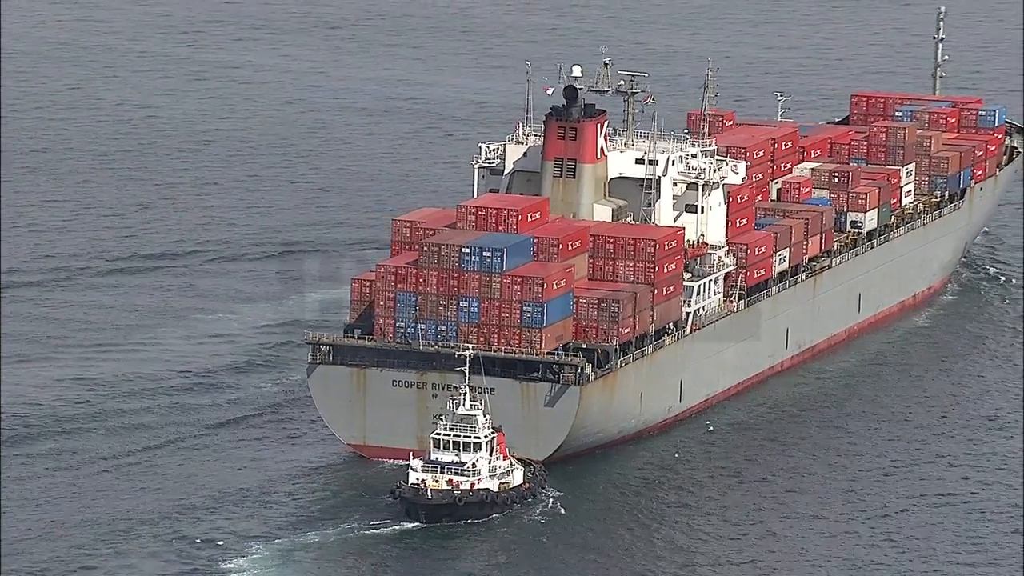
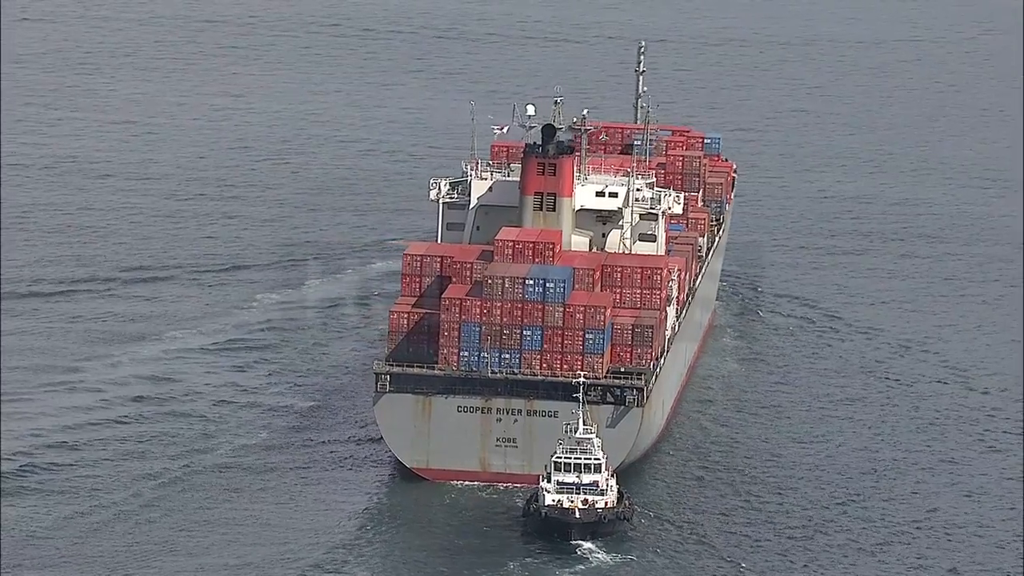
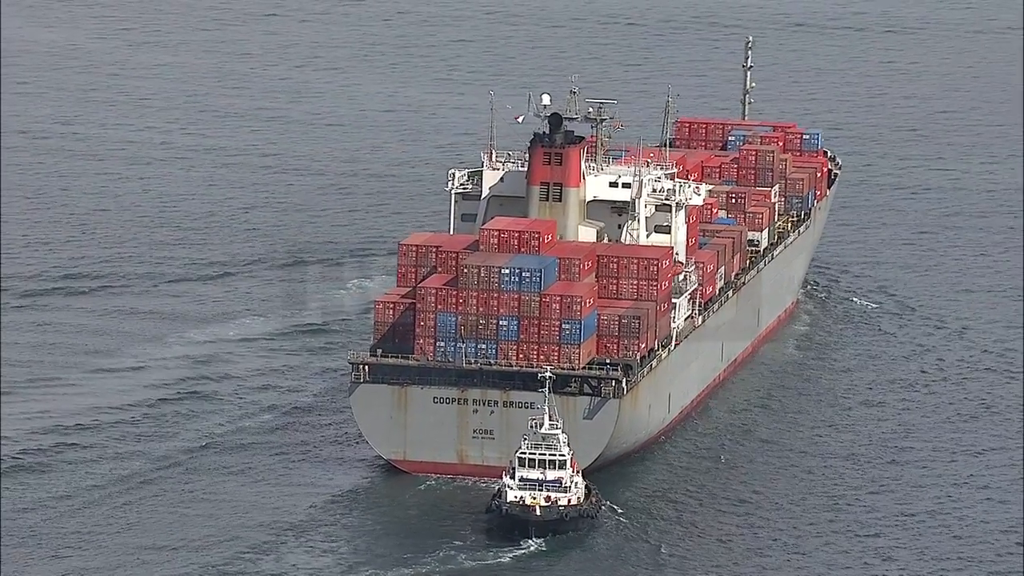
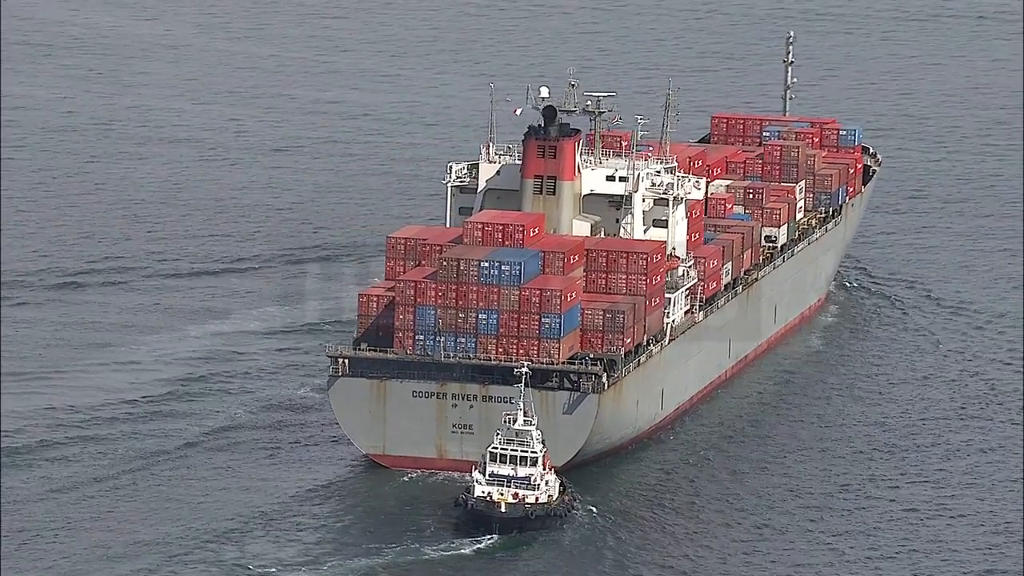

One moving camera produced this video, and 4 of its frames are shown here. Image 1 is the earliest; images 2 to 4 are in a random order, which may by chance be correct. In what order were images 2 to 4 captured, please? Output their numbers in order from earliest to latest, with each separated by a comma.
4, 3, 2
